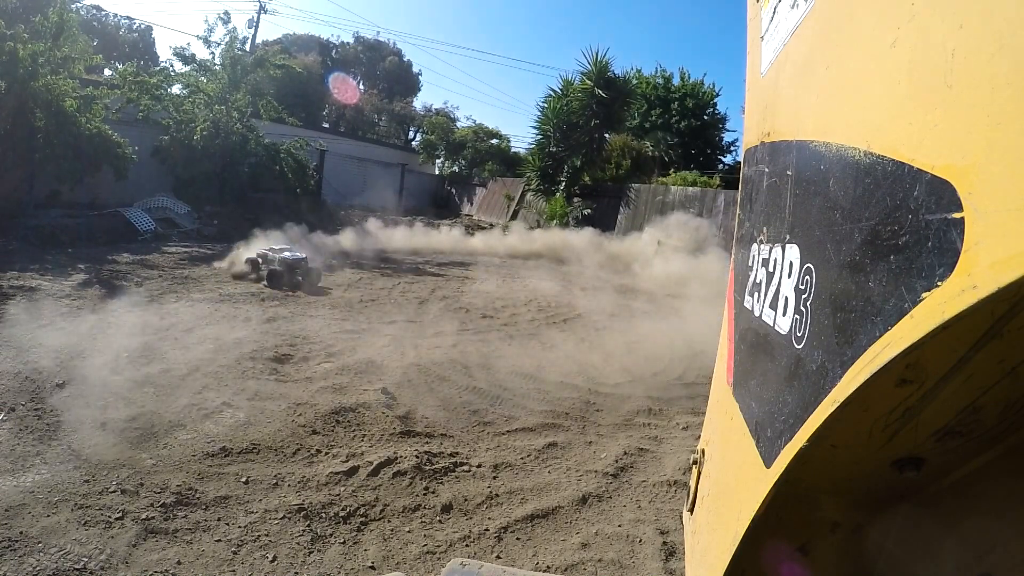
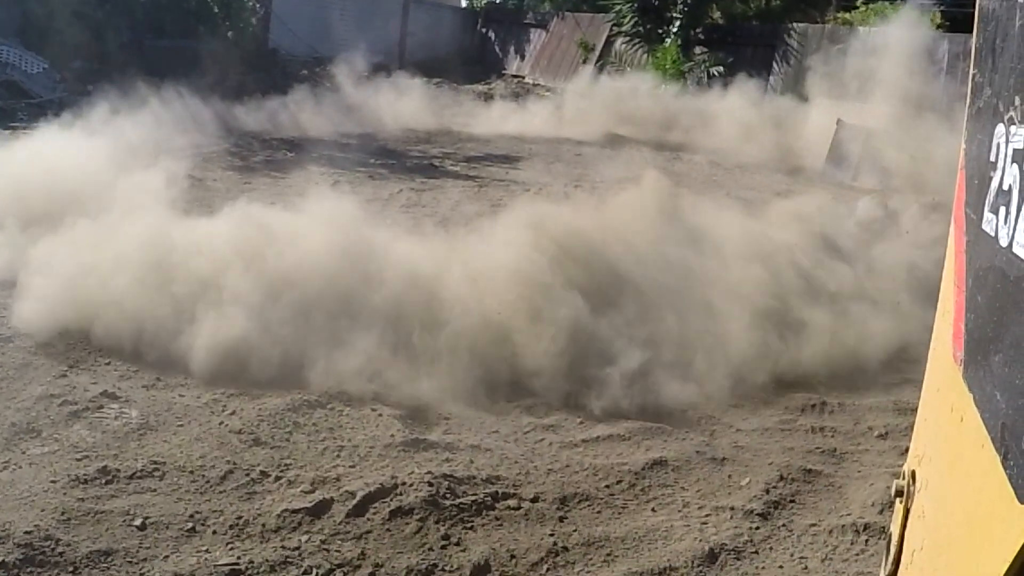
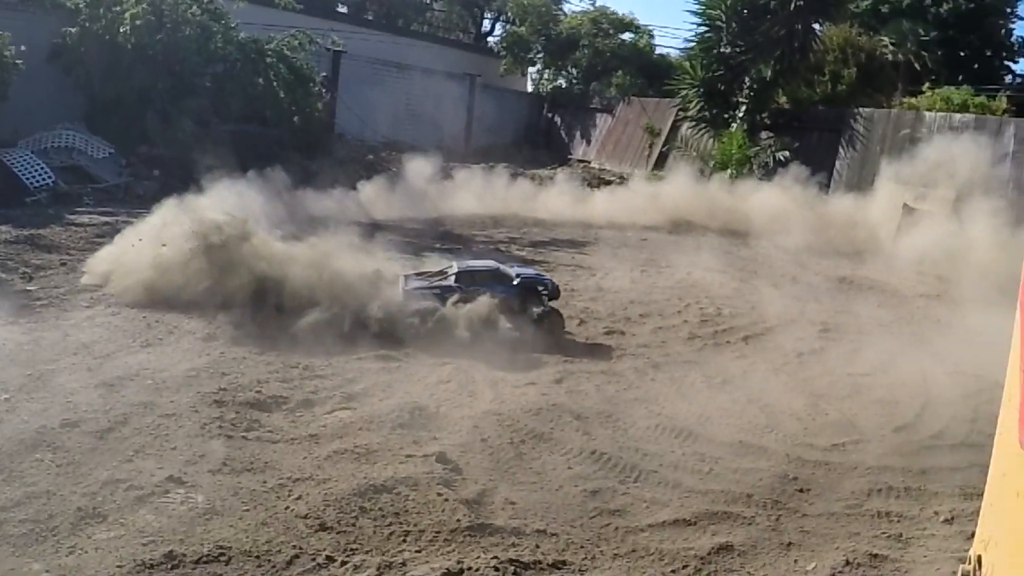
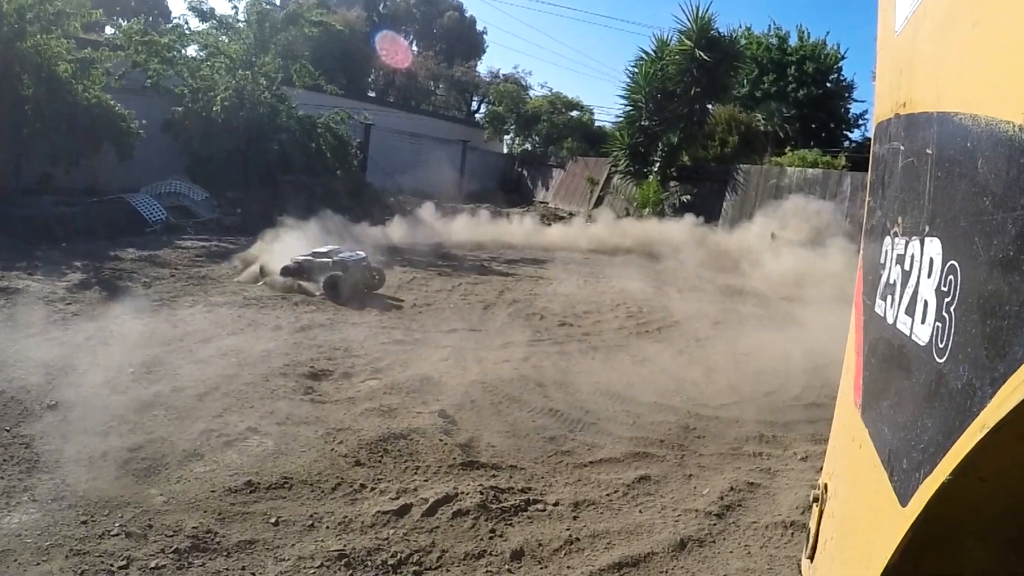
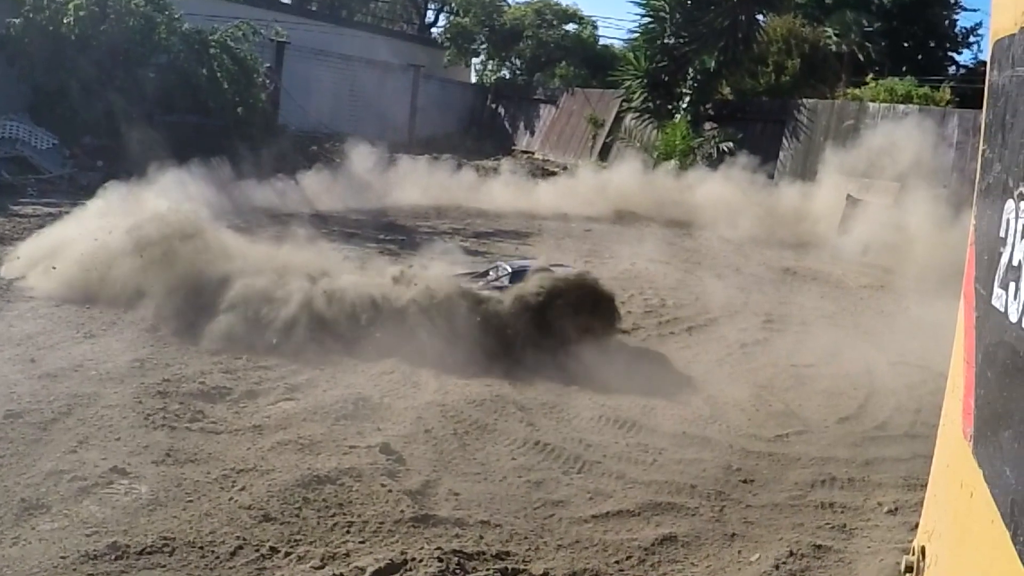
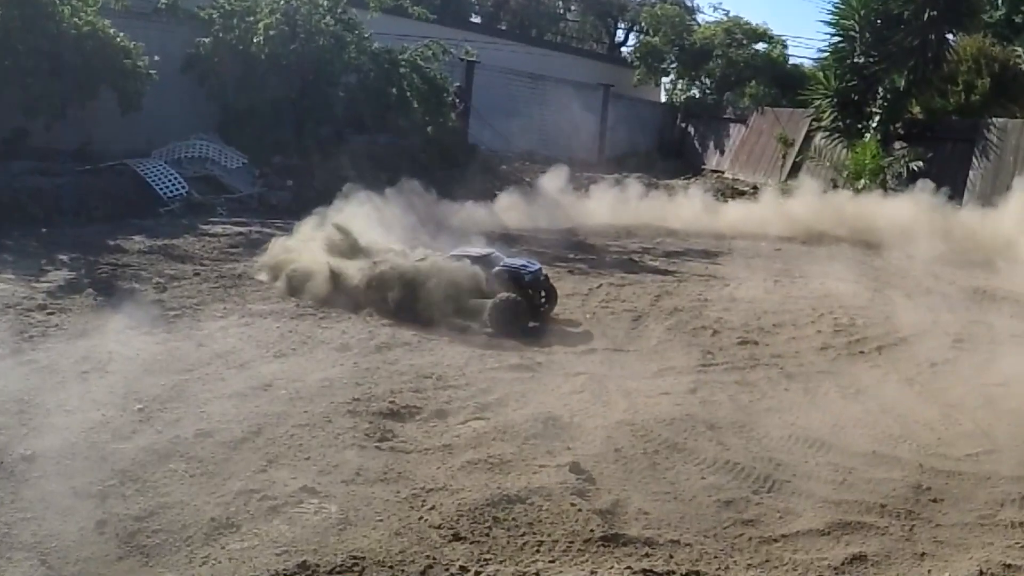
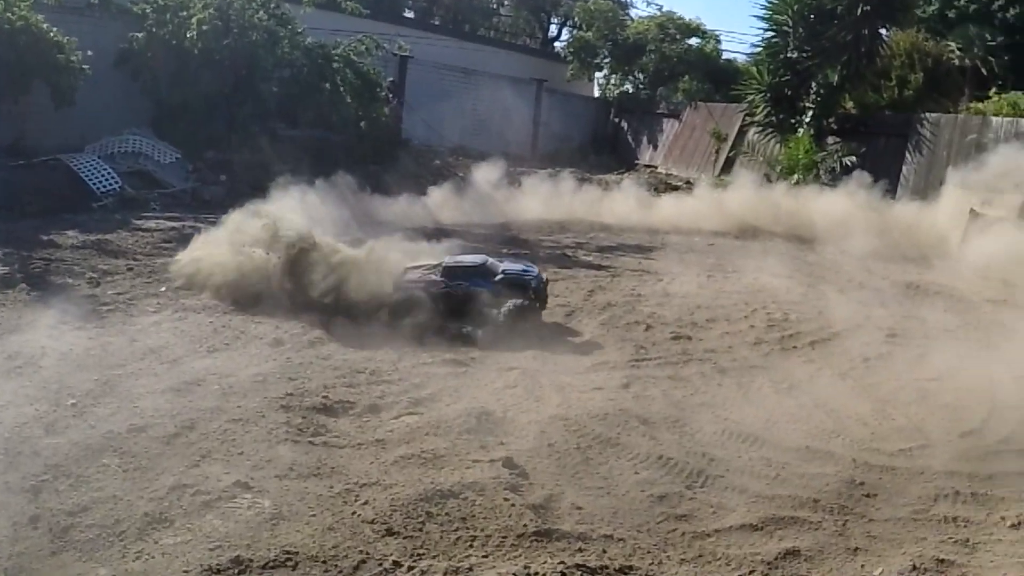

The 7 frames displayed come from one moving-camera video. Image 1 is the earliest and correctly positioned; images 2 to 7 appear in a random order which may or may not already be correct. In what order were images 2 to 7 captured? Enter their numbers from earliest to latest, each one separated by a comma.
4, 6, 7, 3, 5, 2
